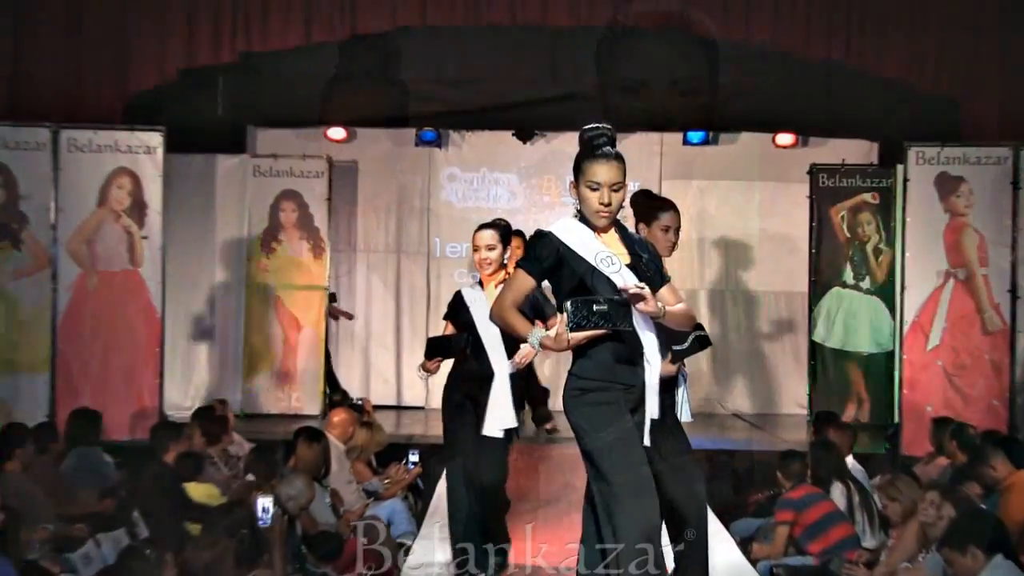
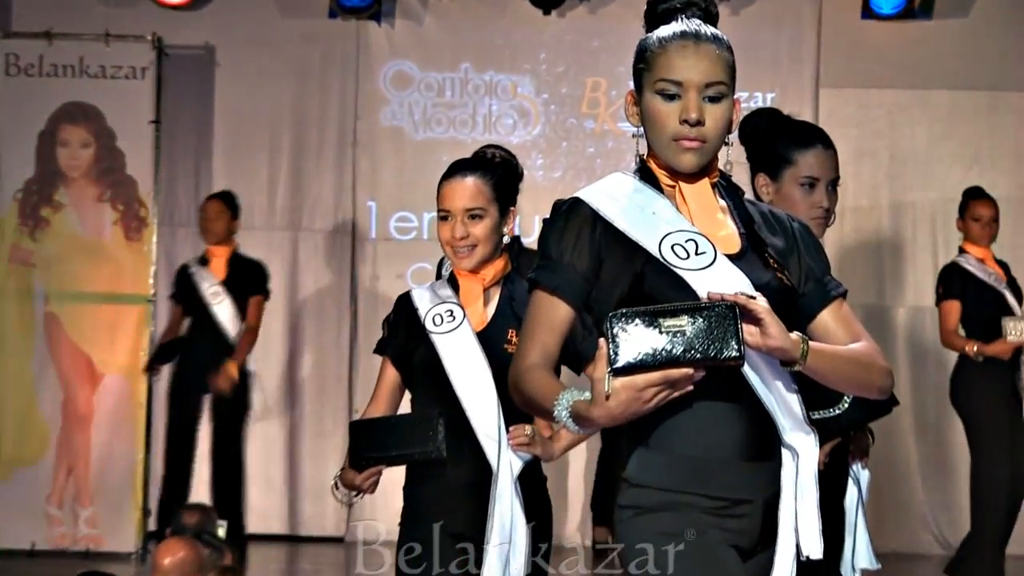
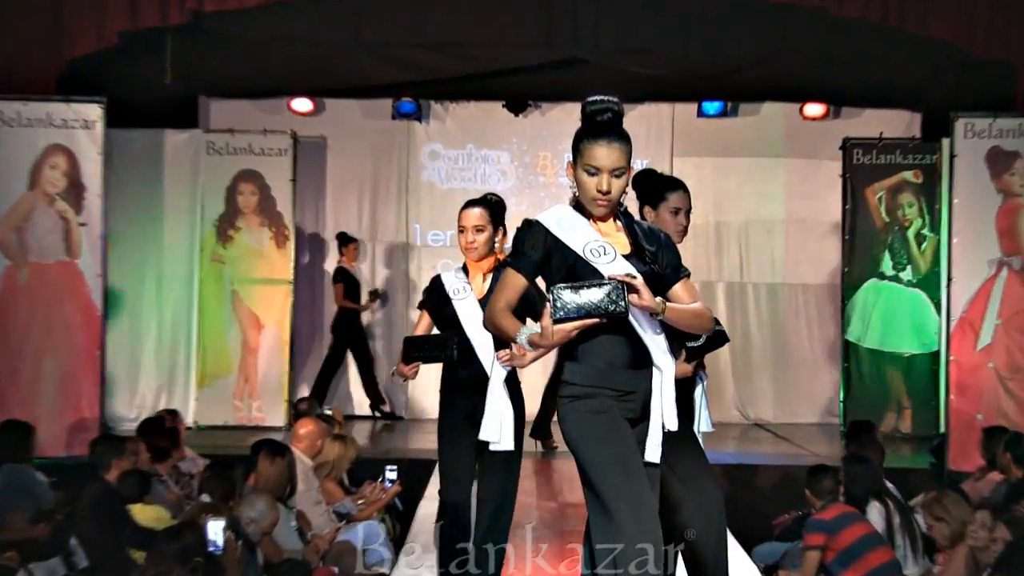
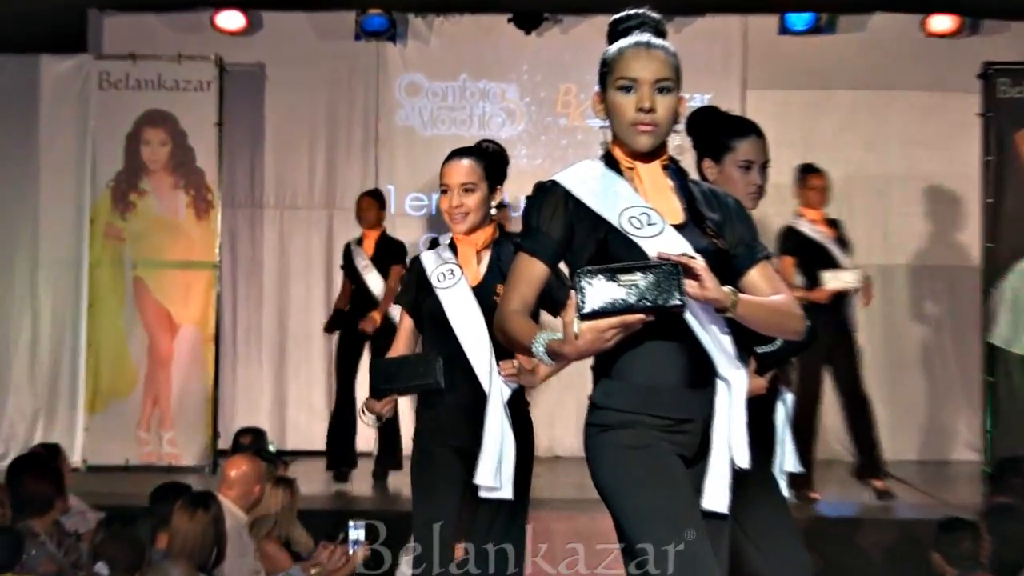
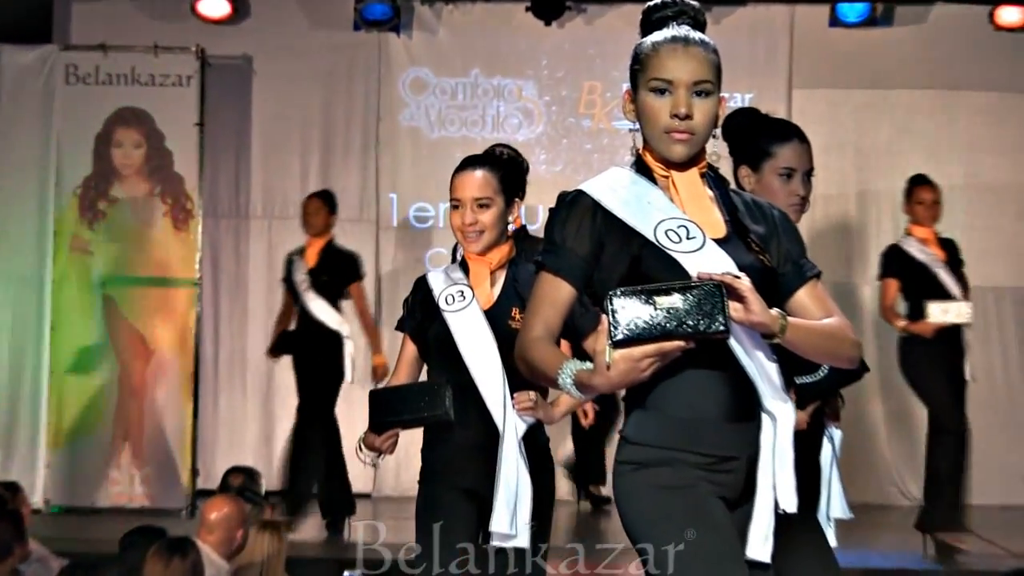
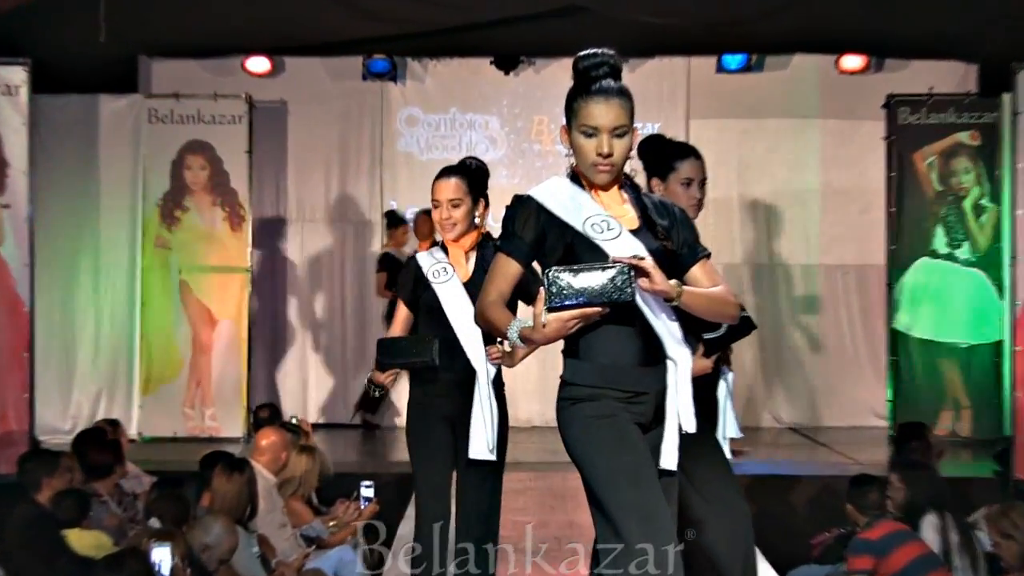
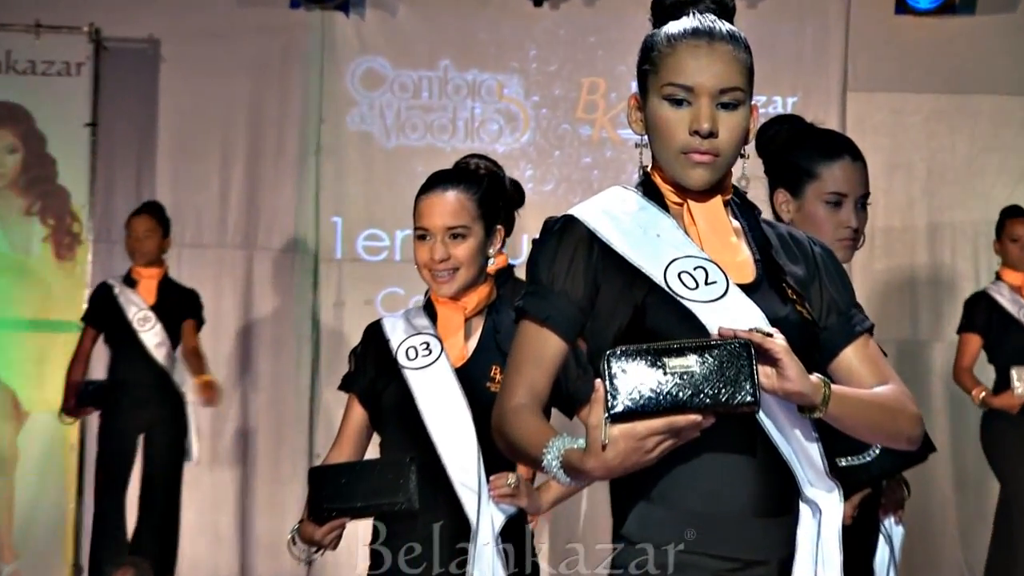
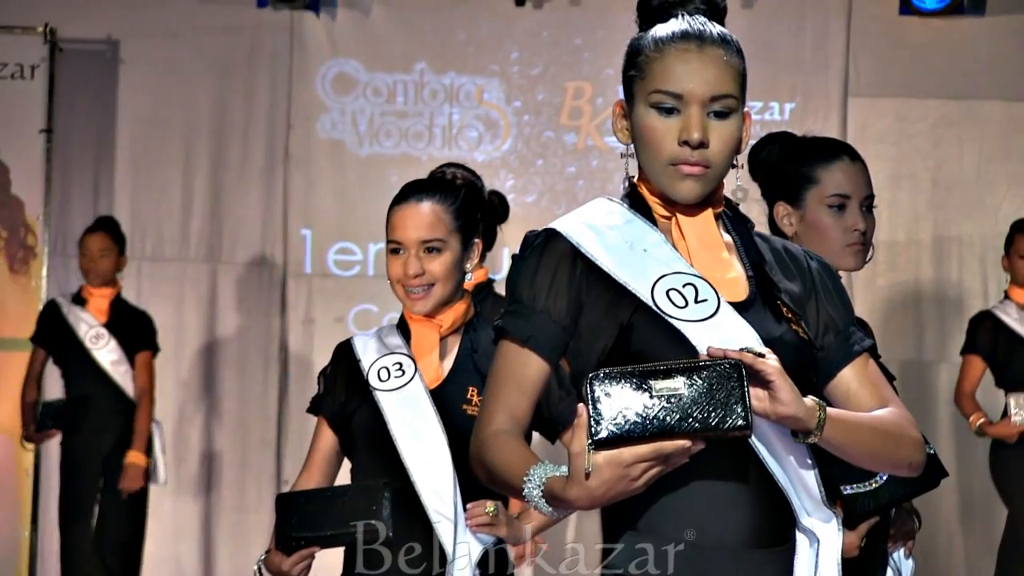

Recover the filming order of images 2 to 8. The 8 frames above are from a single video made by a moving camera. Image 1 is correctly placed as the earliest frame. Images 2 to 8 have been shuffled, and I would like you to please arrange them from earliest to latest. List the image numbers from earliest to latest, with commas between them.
3, 6, 4, 5, 2, 7, 8
